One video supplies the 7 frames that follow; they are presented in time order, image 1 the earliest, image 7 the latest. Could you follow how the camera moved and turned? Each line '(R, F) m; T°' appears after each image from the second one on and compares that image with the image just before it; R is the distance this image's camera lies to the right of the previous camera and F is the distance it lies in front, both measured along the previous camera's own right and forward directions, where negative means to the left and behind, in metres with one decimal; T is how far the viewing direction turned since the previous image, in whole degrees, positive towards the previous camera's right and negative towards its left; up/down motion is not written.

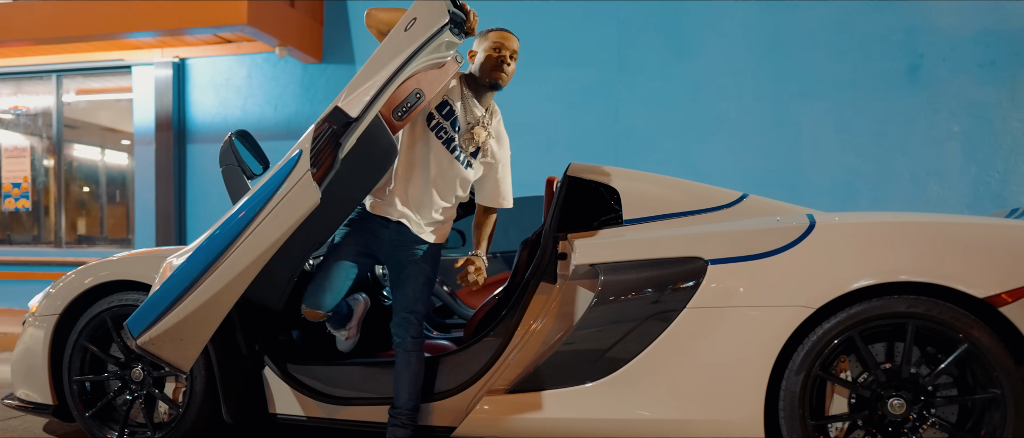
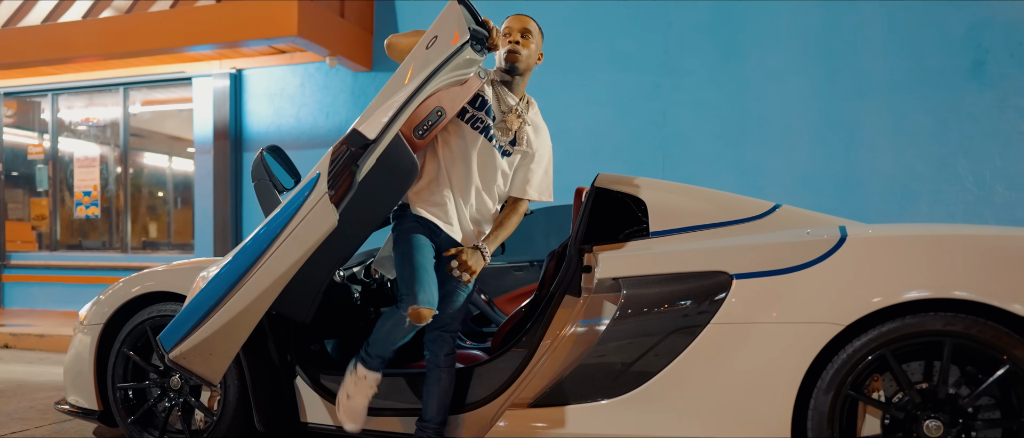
(+0.2, 0.0) m; -5°
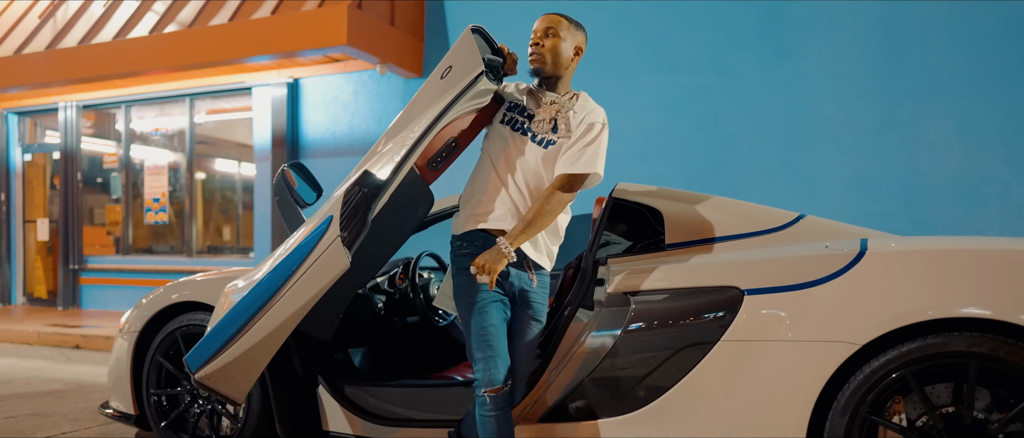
(+0.2, 0.0) m; -6°
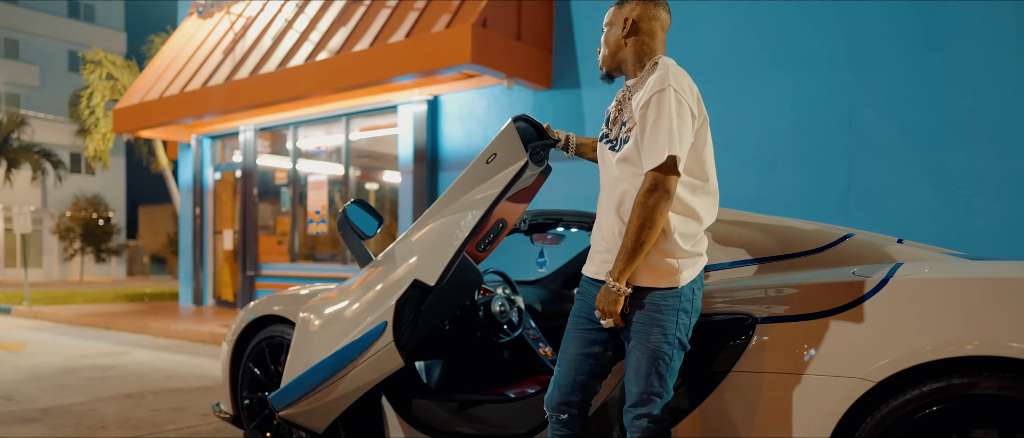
(+0.7, +0.1) m; -15°
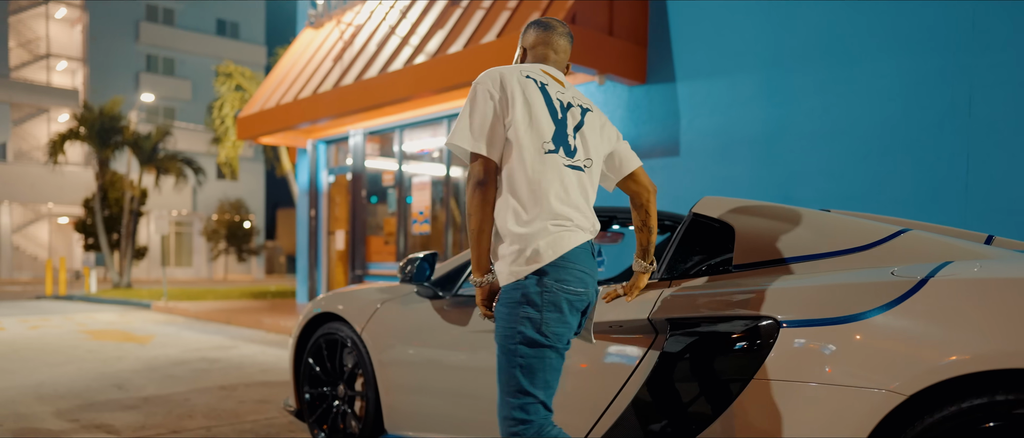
(+0.5, +0.2) m; -11°
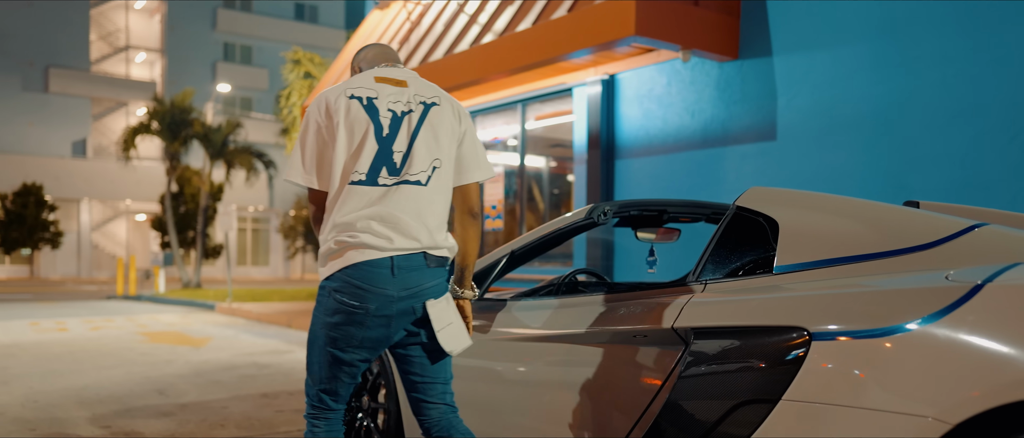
(+0.2, +0.7) m; -7°
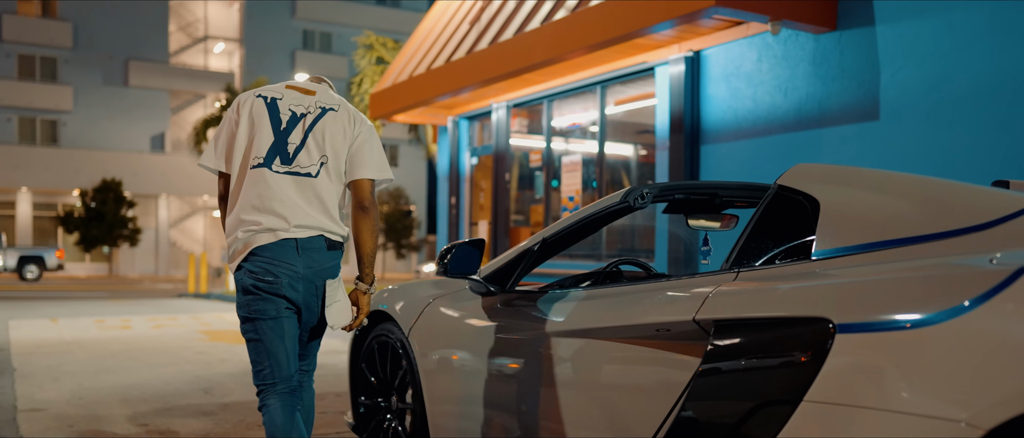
(+0.2, +0.5) m; -7°
